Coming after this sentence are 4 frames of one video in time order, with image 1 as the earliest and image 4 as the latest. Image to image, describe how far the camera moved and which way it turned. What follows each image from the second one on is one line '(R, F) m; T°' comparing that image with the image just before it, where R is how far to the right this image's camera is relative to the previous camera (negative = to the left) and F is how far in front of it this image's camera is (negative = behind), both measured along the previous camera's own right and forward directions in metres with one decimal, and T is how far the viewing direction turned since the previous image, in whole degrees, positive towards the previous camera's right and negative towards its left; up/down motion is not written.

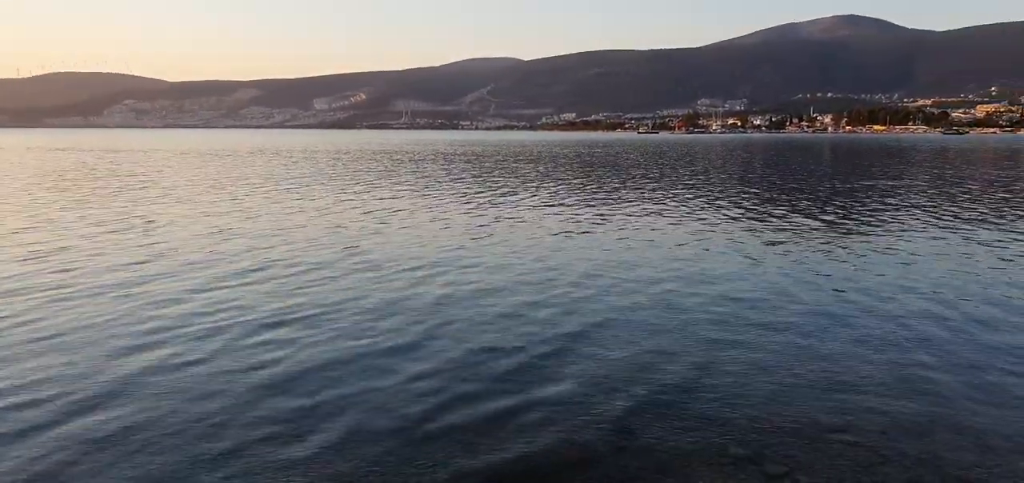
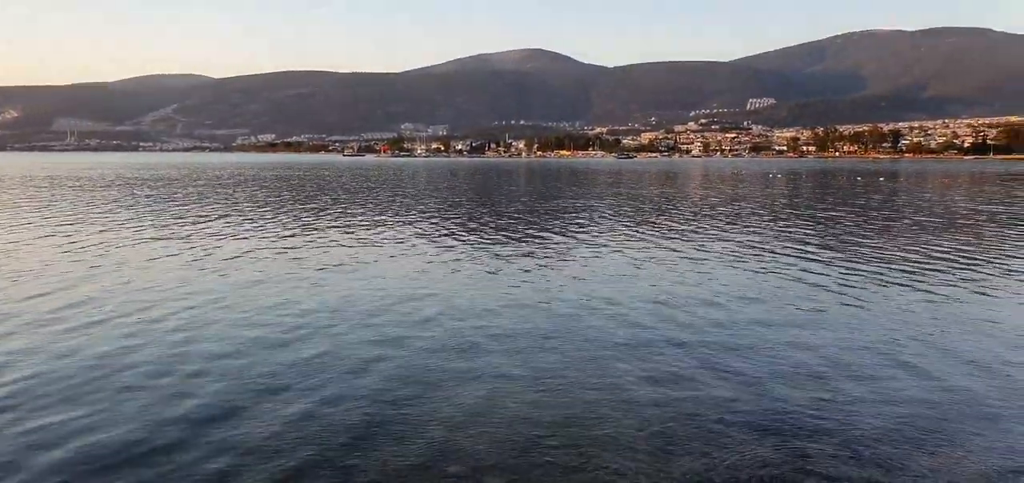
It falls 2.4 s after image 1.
(-0.9, +1.6) m; +22°
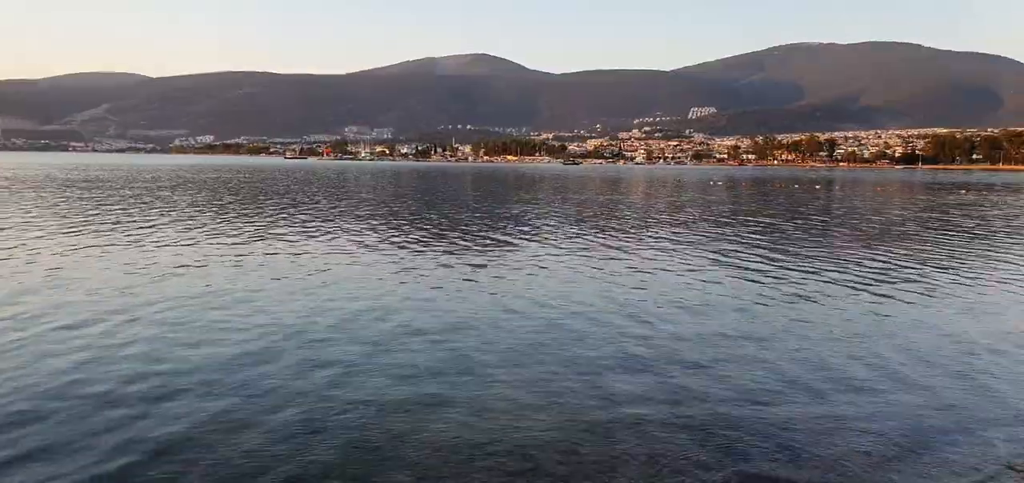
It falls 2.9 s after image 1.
(-0.1, +0.3) m; +4°
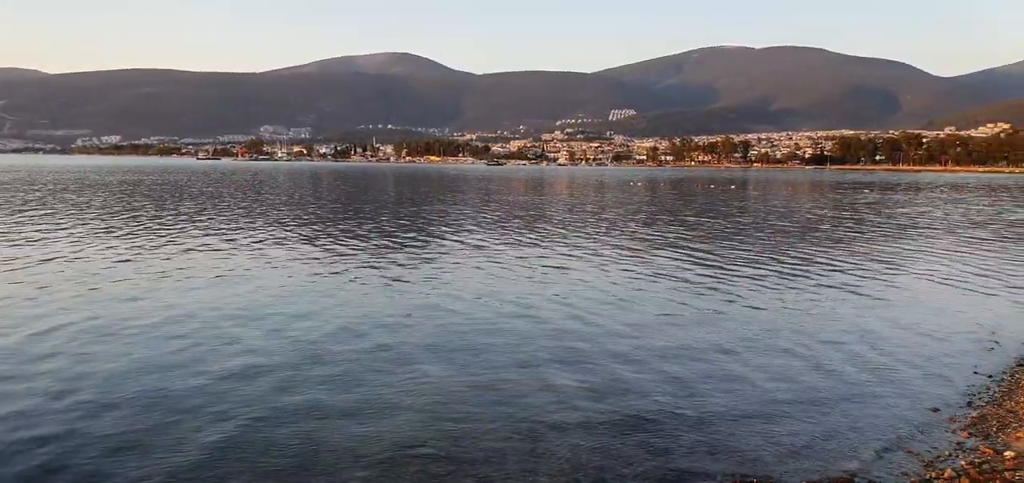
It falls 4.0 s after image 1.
(0.0, +0.5) m; +6°
